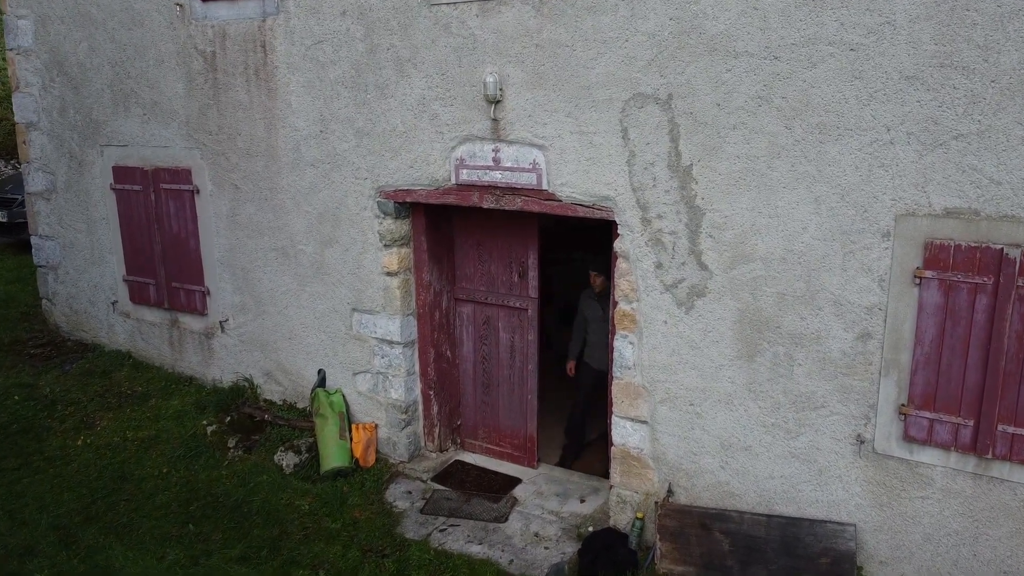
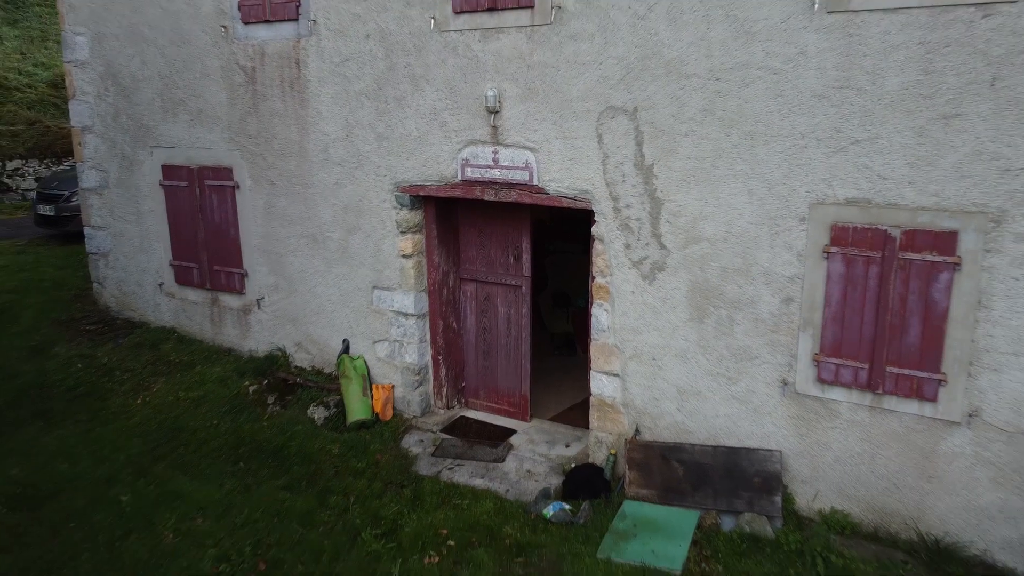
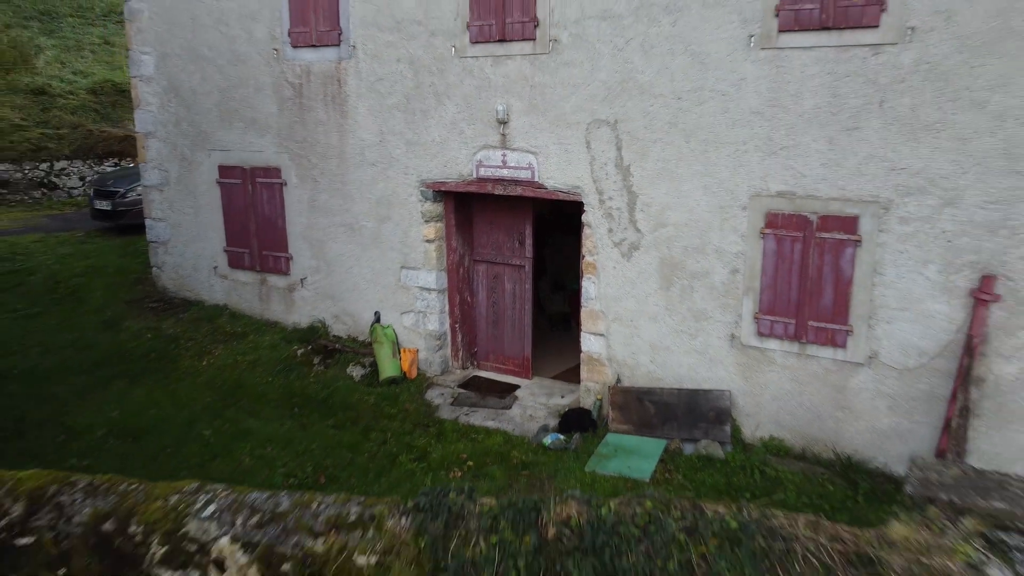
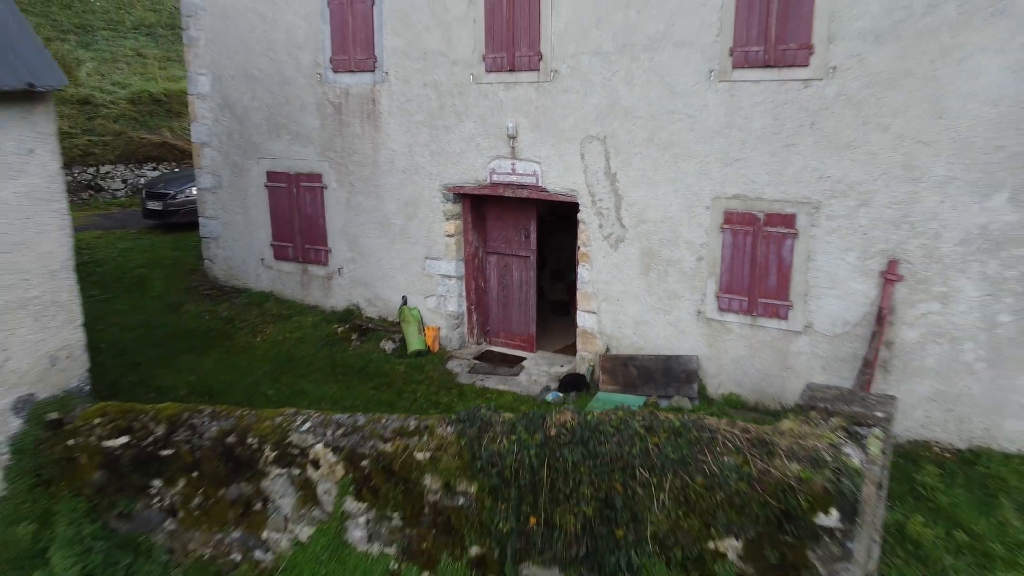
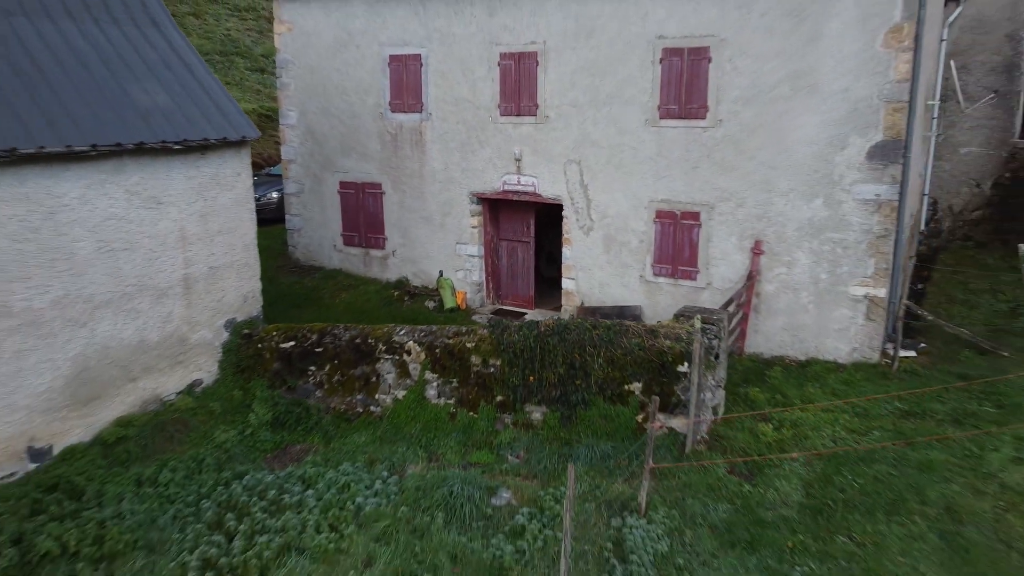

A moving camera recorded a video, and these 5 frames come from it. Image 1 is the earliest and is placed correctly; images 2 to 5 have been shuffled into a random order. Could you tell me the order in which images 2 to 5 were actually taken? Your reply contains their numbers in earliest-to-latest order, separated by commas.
2, 3, 4, 5
